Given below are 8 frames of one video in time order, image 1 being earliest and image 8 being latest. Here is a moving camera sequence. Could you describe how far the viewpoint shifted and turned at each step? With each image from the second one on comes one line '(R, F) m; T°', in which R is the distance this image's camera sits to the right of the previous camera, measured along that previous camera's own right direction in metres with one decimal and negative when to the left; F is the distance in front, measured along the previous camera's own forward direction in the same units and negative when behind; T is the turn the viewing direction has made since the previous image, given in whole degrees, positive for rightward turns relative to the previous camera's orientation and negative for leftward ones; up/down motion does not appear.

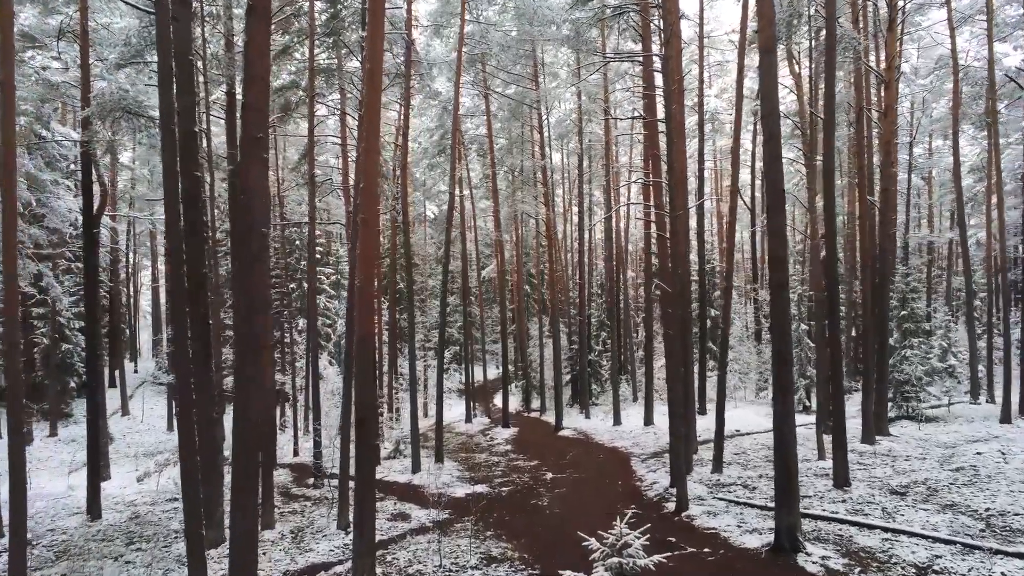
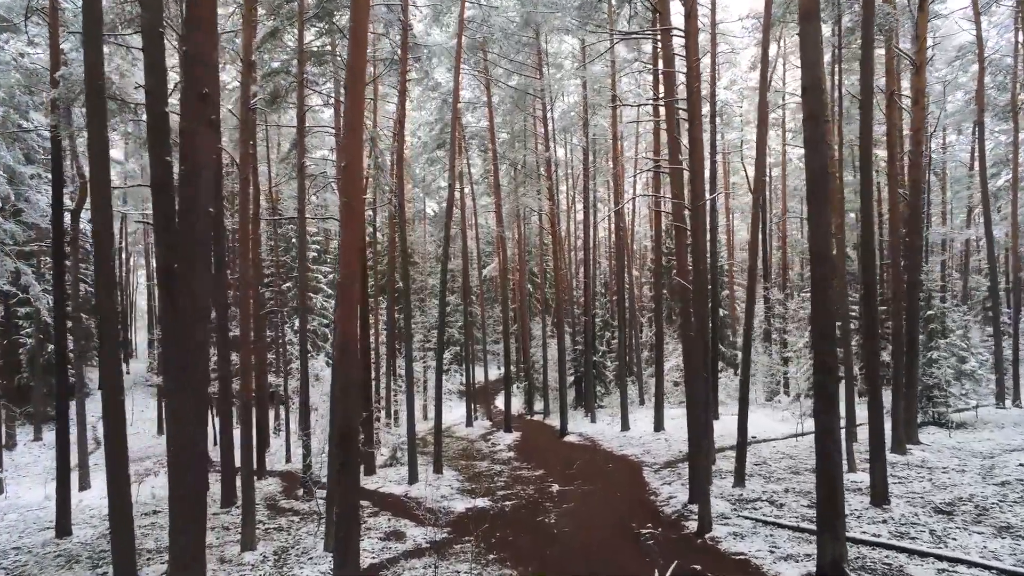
(-0.1, +0.8) m; 0°
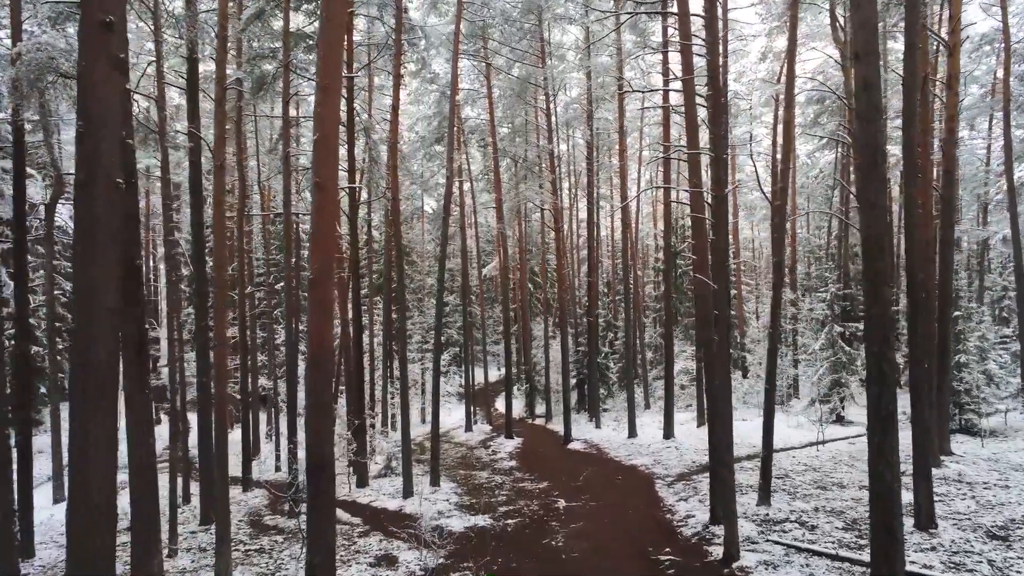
(-0.1, +0.8) m; 0°
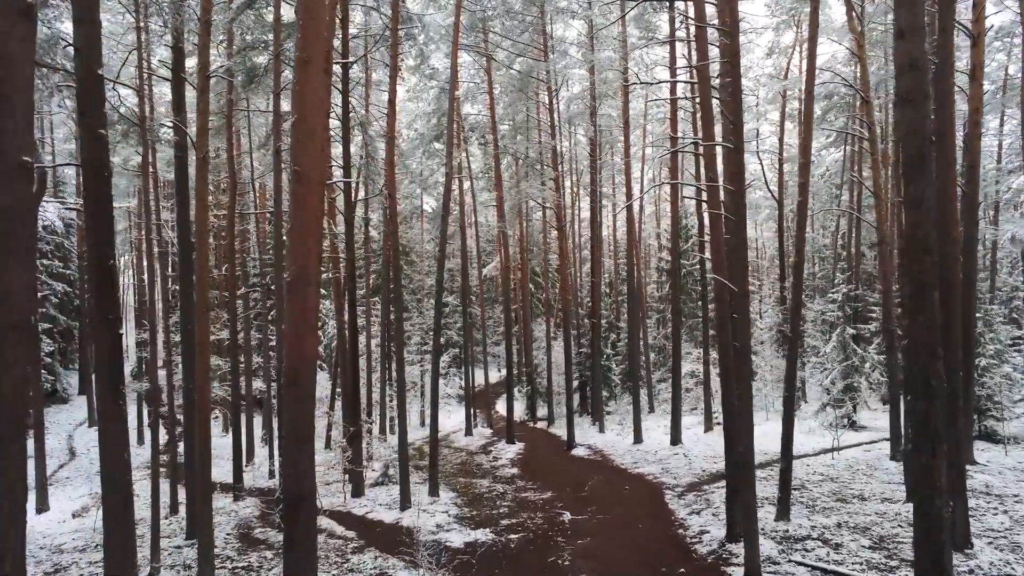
(0.0, +0.5) m; 0°
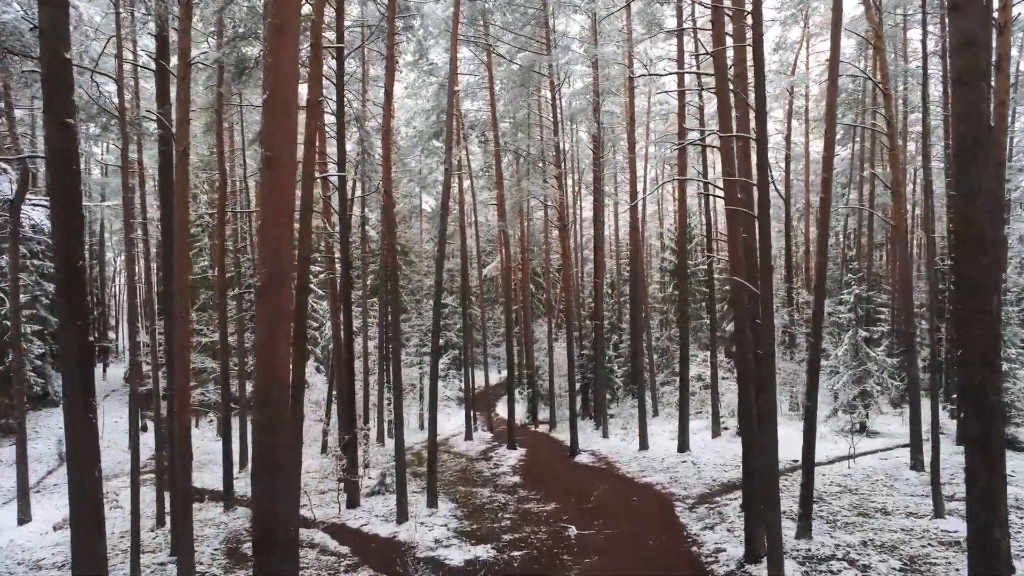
(0.0, +0.5) m; 0°
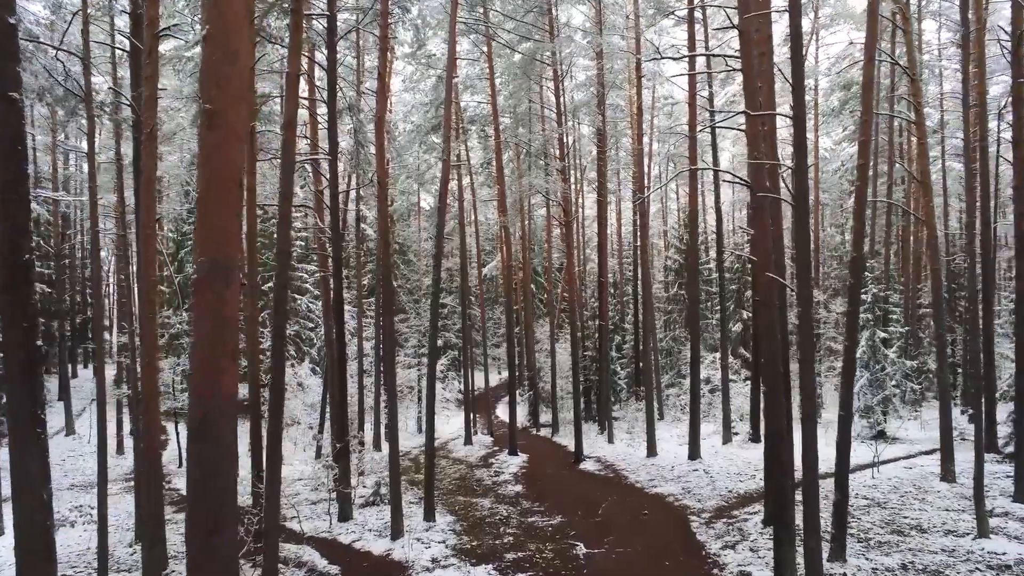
(-0.1, +0.7) m; 0°
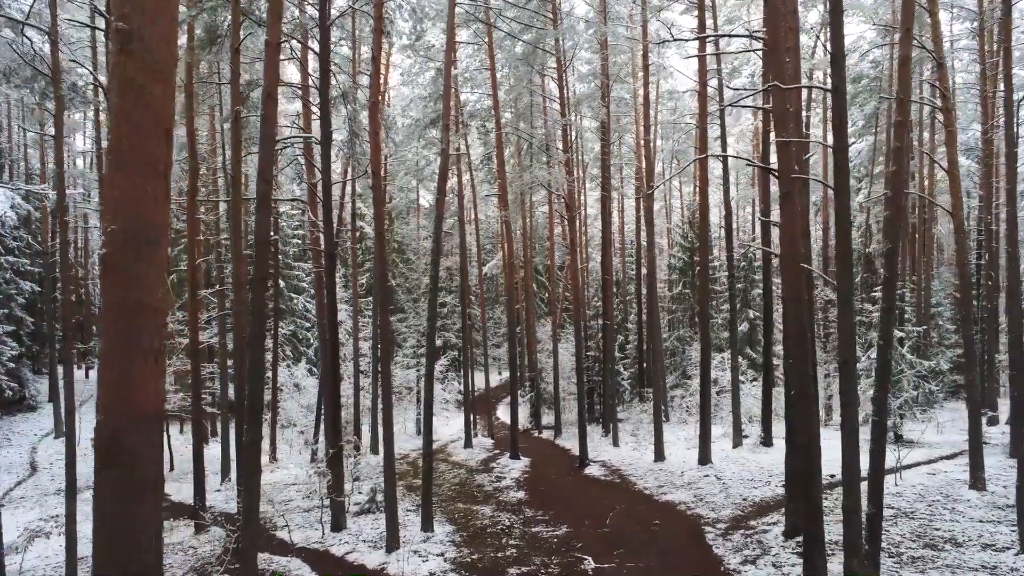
(0.0, +0.6) m; 0°
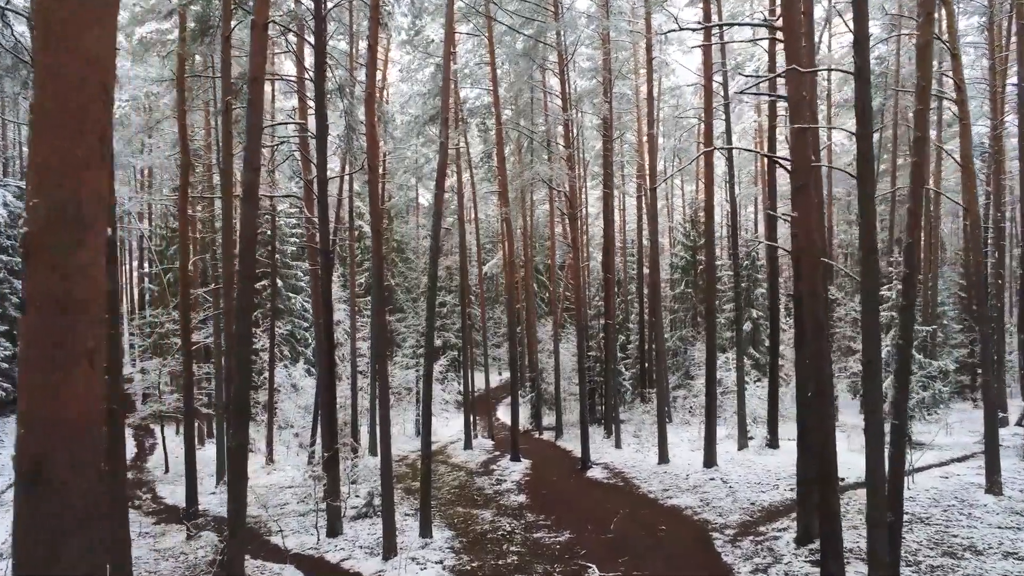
(0.0, +0.3) m; 0°
